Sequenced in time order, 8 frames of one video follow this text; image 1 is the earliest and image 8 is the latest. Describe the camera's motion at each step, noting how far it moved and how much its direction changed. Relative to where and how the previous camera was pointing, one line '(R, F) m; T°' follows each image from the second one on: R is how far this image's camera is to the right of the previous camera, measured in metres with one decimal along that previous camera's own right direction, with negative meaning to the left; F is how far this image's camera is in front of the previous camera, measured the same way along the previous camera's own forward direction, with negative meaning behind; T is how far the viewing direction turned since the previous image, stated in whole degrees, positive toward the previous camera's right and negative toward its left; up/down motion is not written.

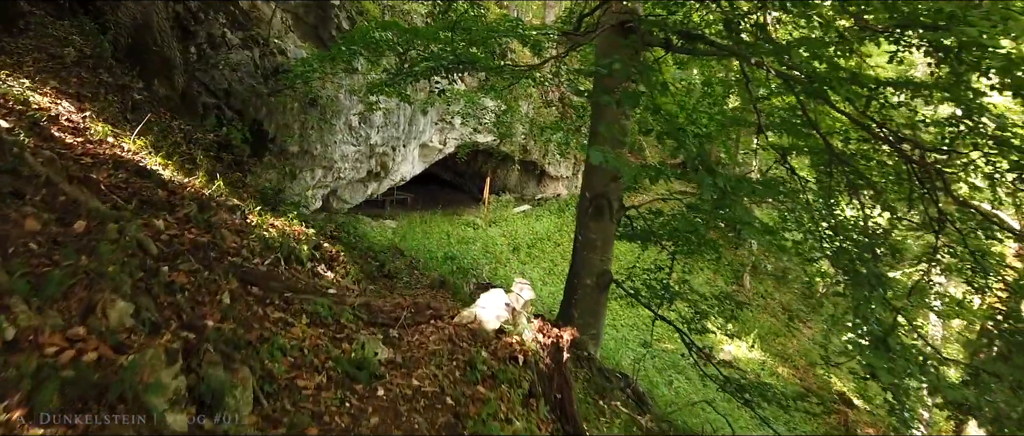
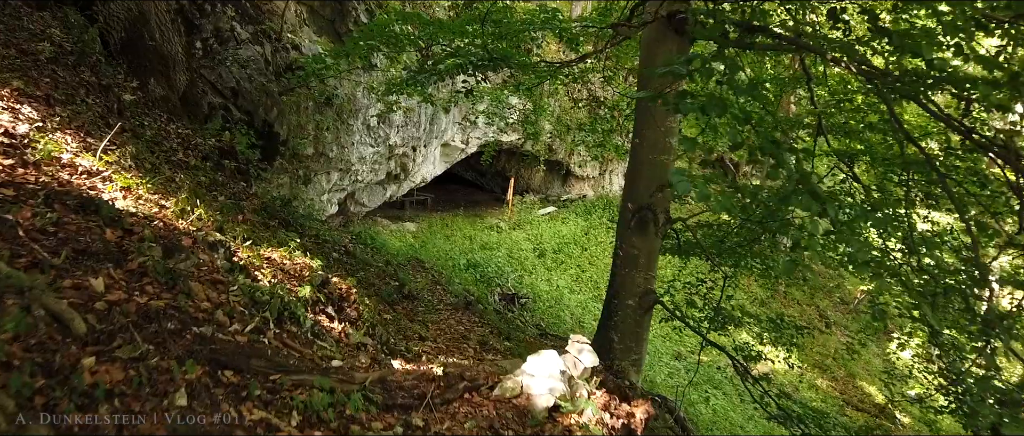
(-0.1, +0.7) m; -1°
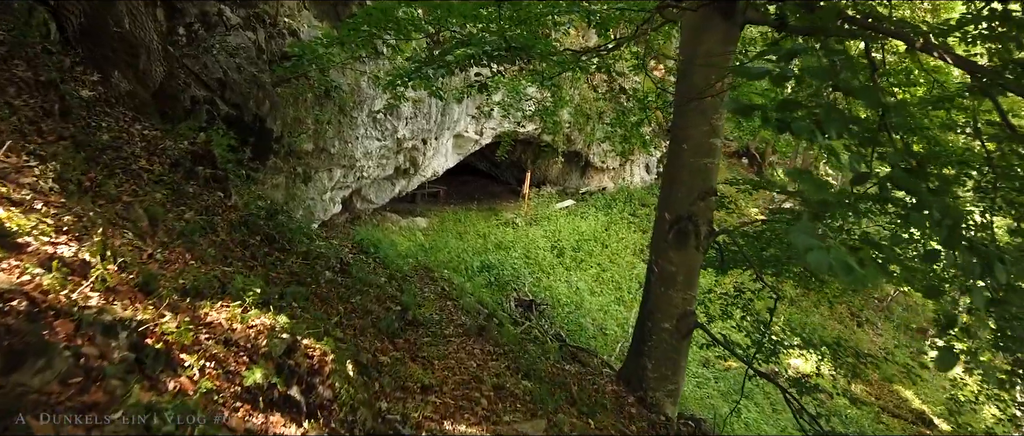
(0.0, +0.8) m; -1°
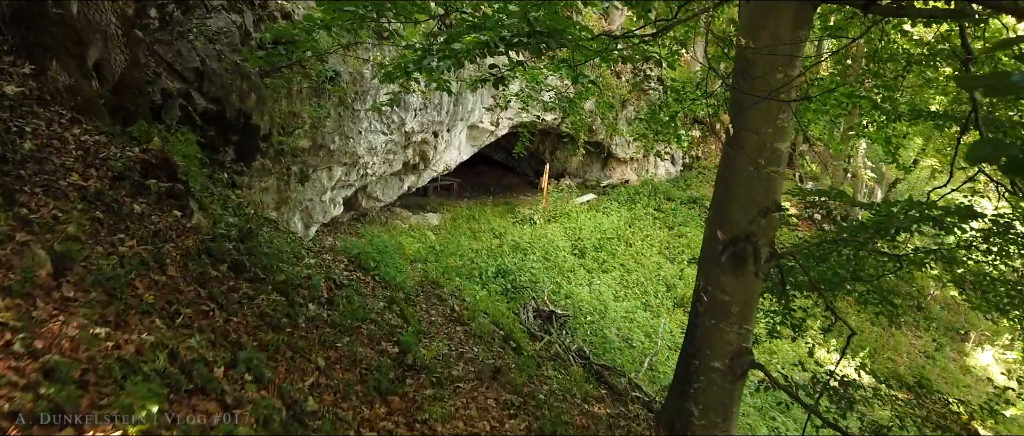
(0.0, +0.9) m; -1°
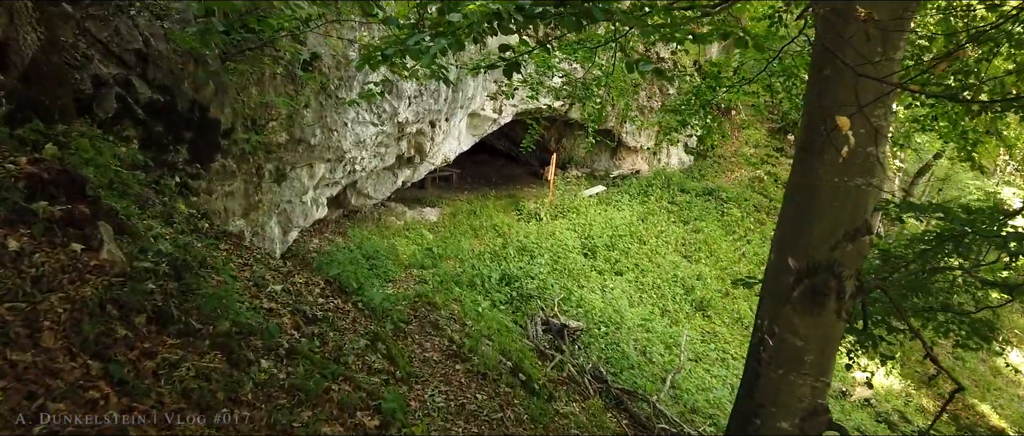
(-0.1, +1.0) m; 0°
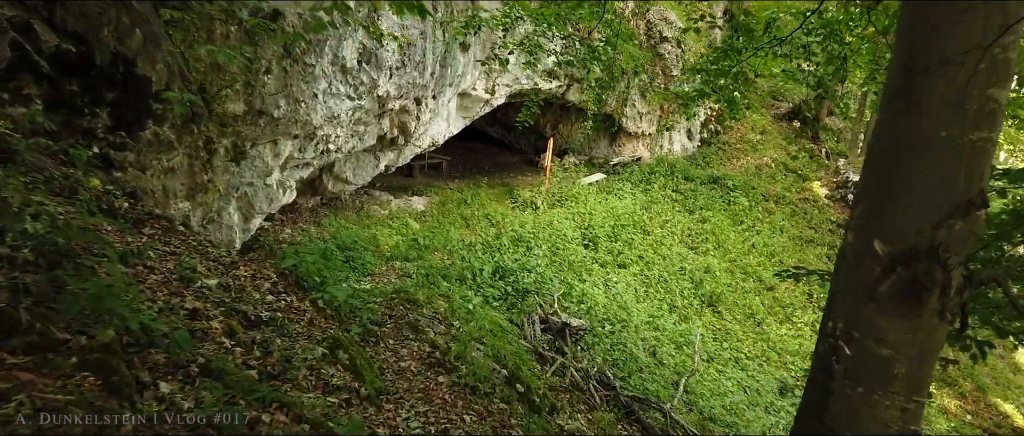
(0.0, +0.9) m; +1°
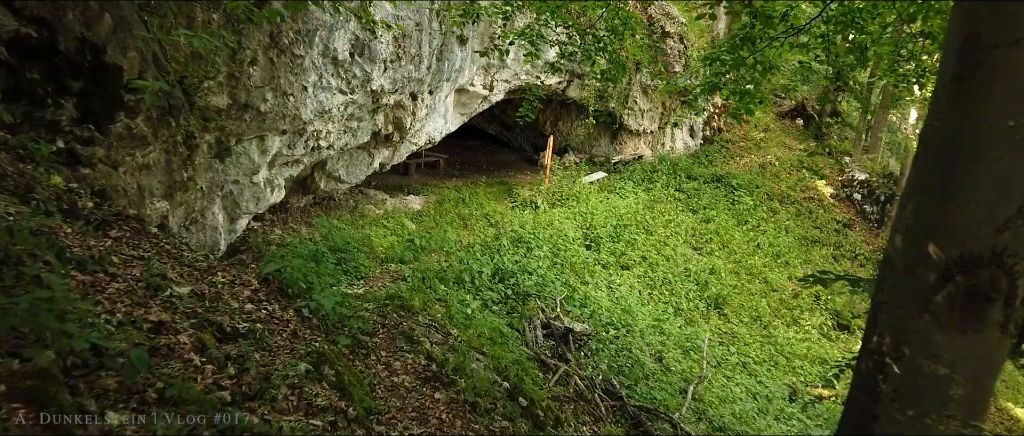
(0.0, +0.3) m; 0°
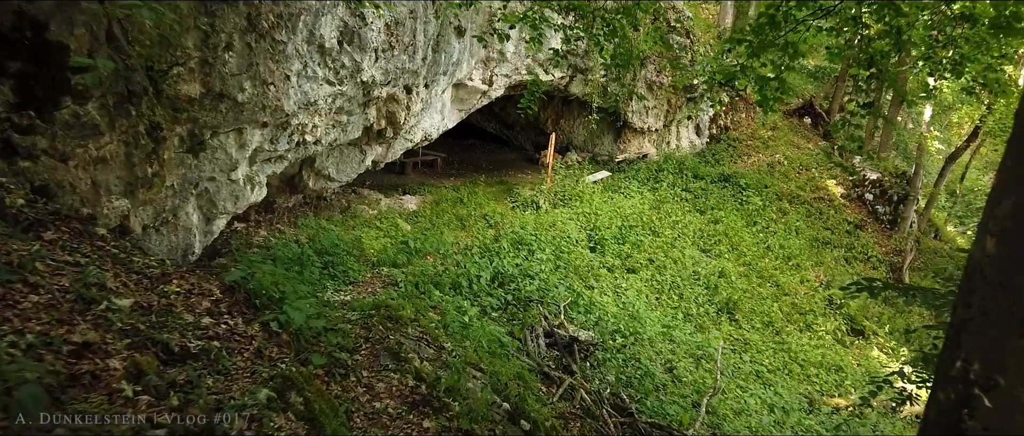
(0.0, +0.5) m; 0°
